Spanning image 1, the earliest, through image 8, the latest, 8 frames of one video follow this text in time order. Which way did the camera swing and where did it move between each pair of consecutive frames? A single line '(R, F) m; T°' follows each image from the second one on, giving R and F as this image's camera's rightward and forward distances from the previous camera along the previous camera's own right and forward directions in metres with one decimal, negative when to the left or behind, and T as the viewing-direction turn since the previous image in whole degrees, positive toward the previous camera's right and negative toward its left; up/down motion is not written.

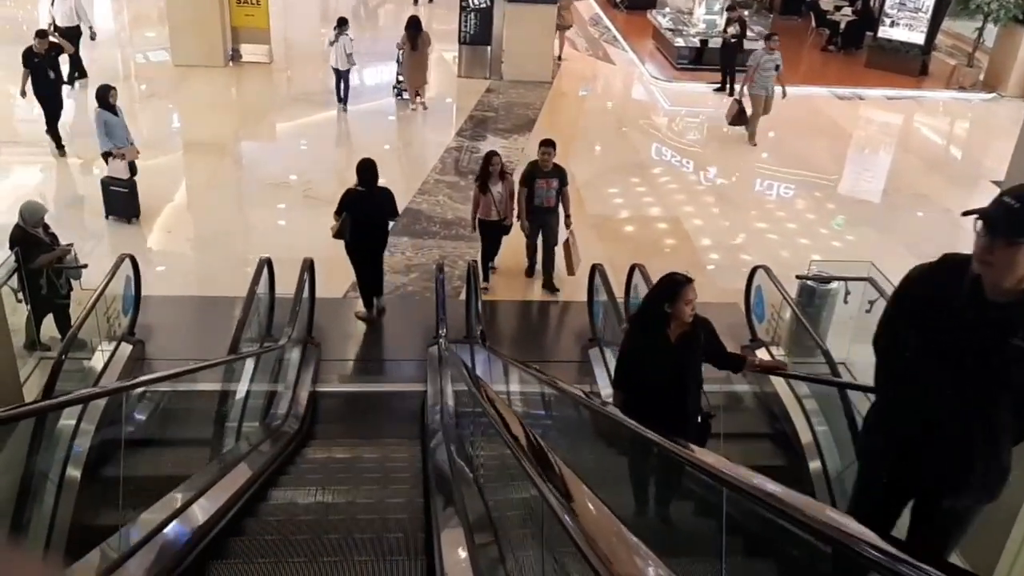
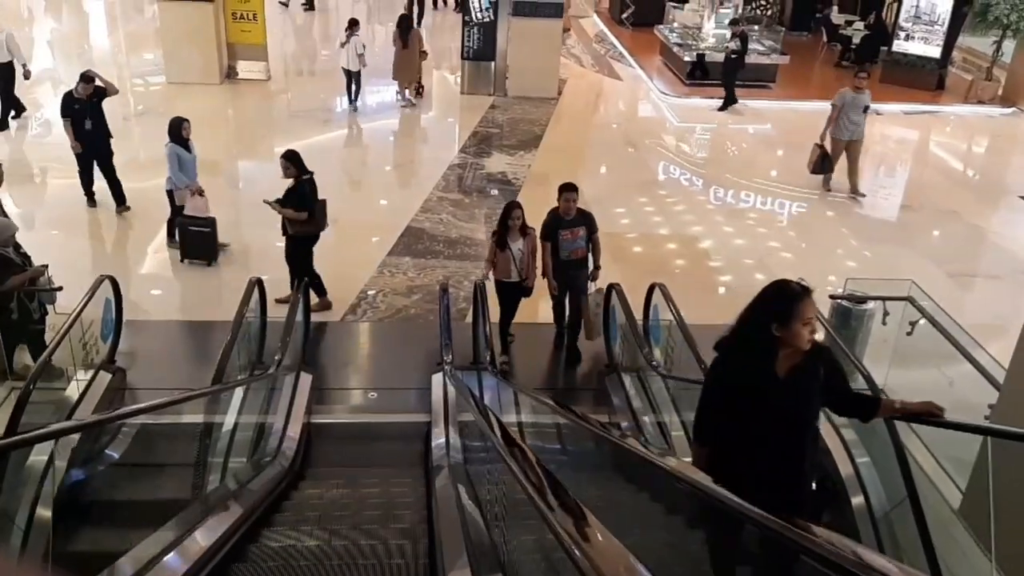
(0.0, +0.4) m; 0°
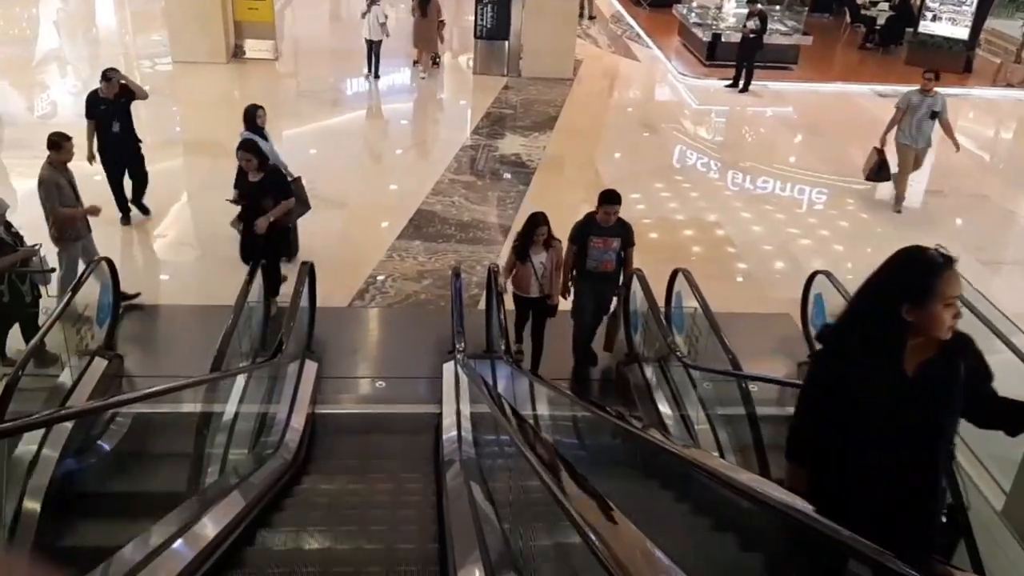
(0.0, +0.2) m; -1°
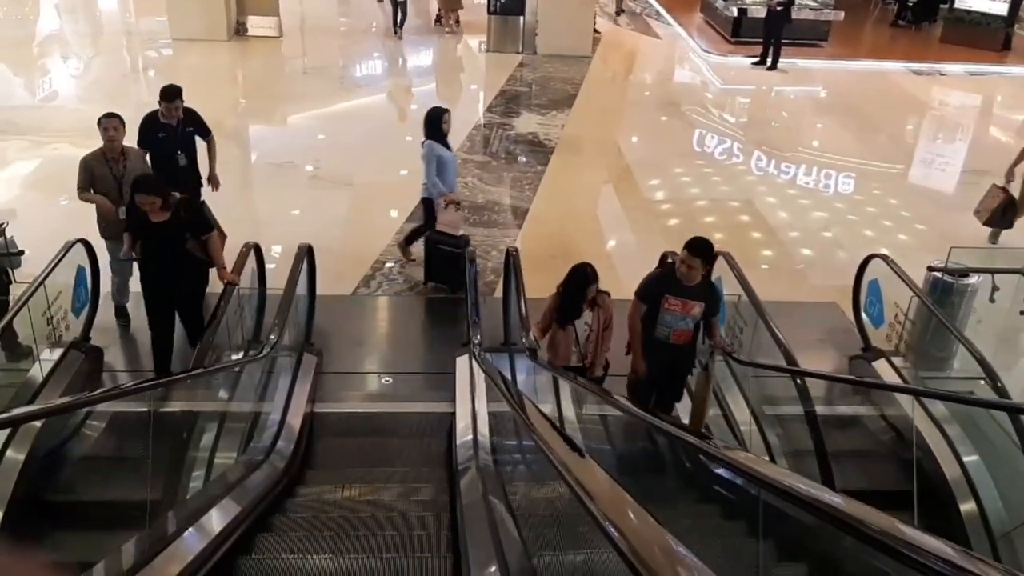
(-0.1, +0.5) m; -1°
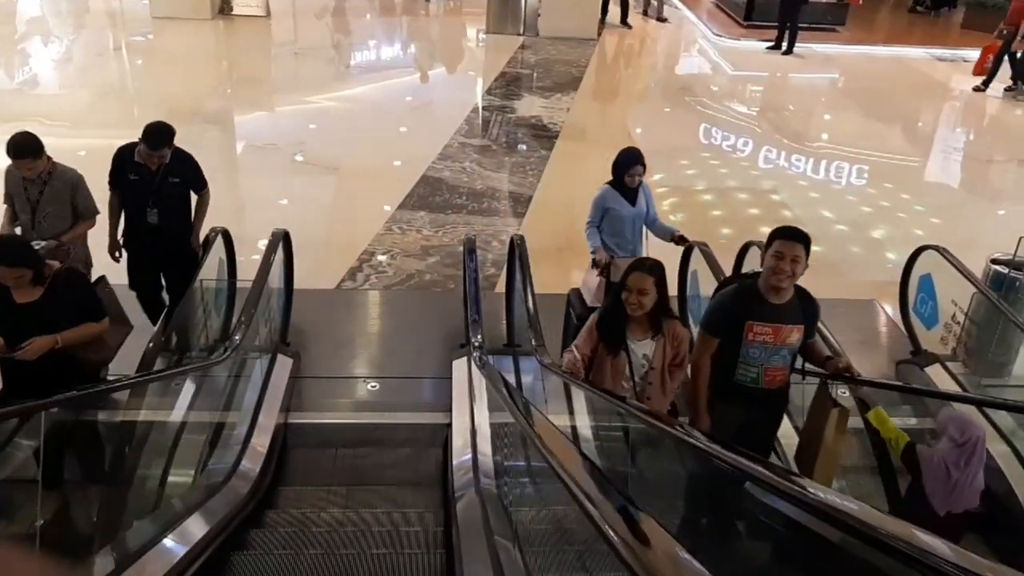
(0.0, +0.5) m; 0°
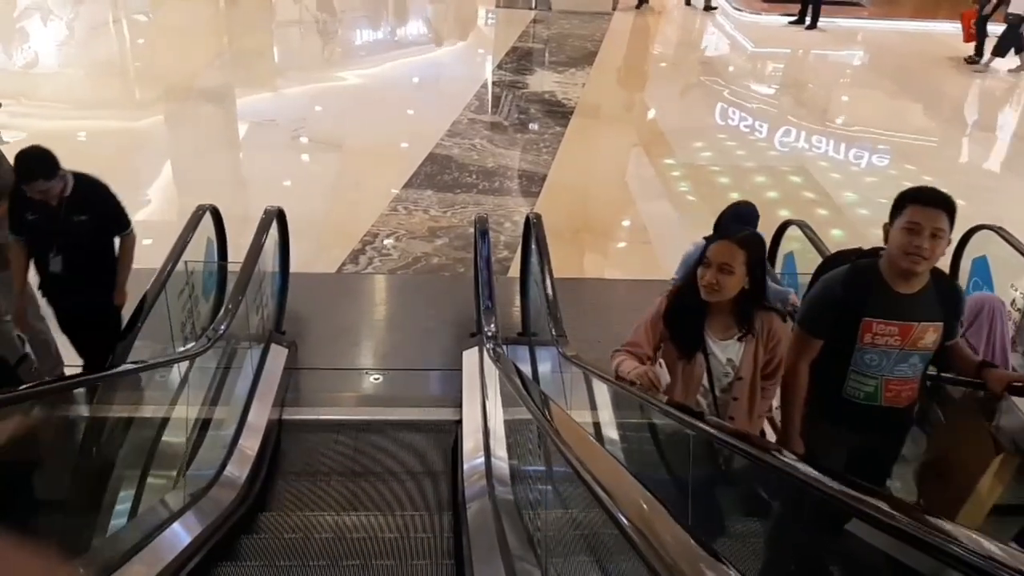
(0.0, +0.3) m; -1°
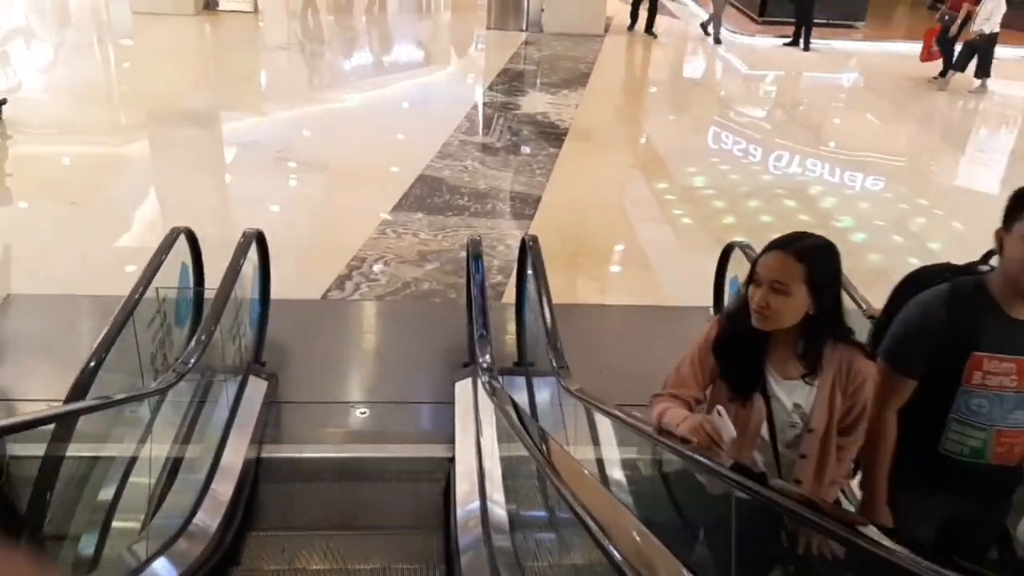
(0.0, +0.2) m; +1°
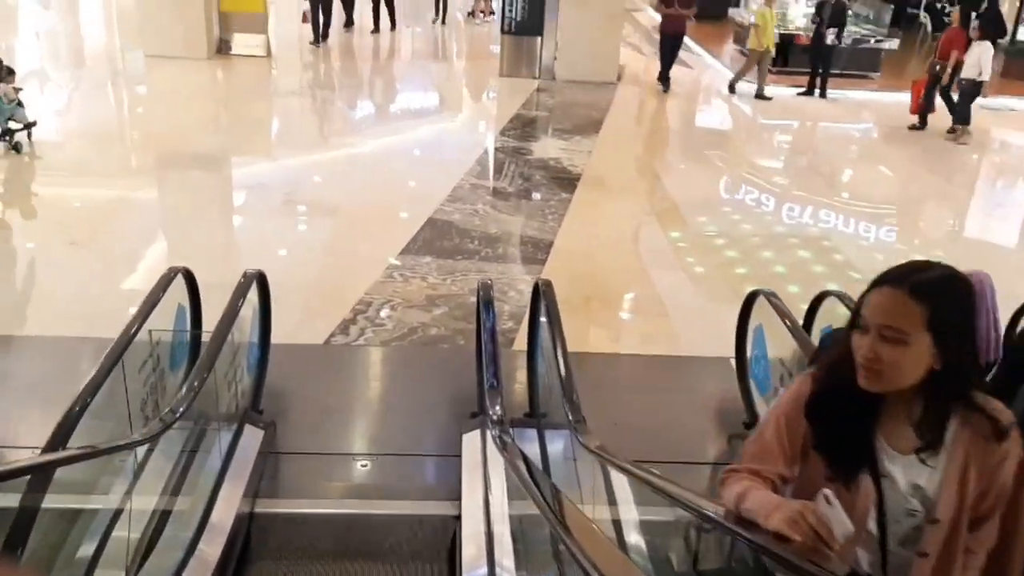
(0.0, +0.2) m; -1°
